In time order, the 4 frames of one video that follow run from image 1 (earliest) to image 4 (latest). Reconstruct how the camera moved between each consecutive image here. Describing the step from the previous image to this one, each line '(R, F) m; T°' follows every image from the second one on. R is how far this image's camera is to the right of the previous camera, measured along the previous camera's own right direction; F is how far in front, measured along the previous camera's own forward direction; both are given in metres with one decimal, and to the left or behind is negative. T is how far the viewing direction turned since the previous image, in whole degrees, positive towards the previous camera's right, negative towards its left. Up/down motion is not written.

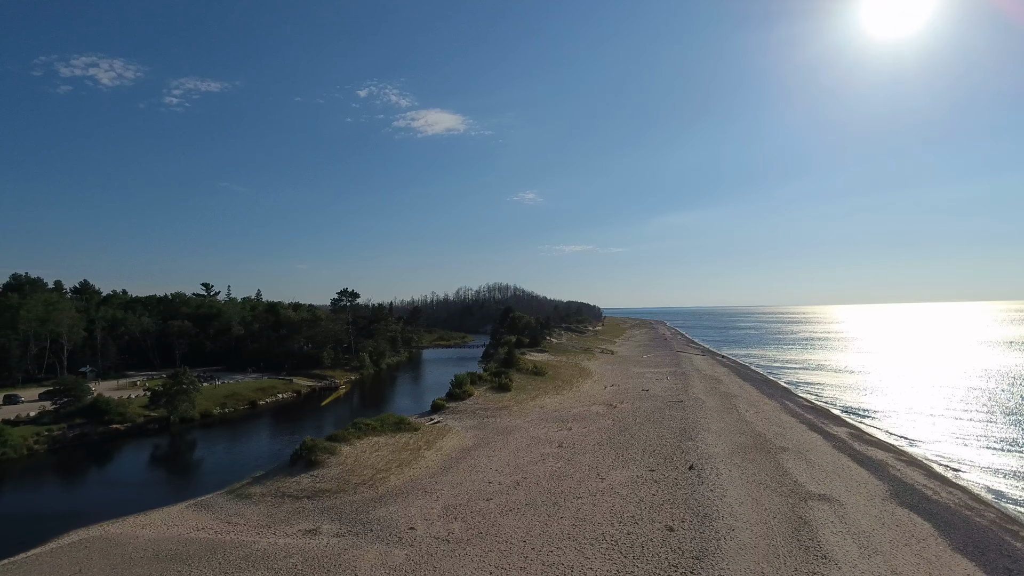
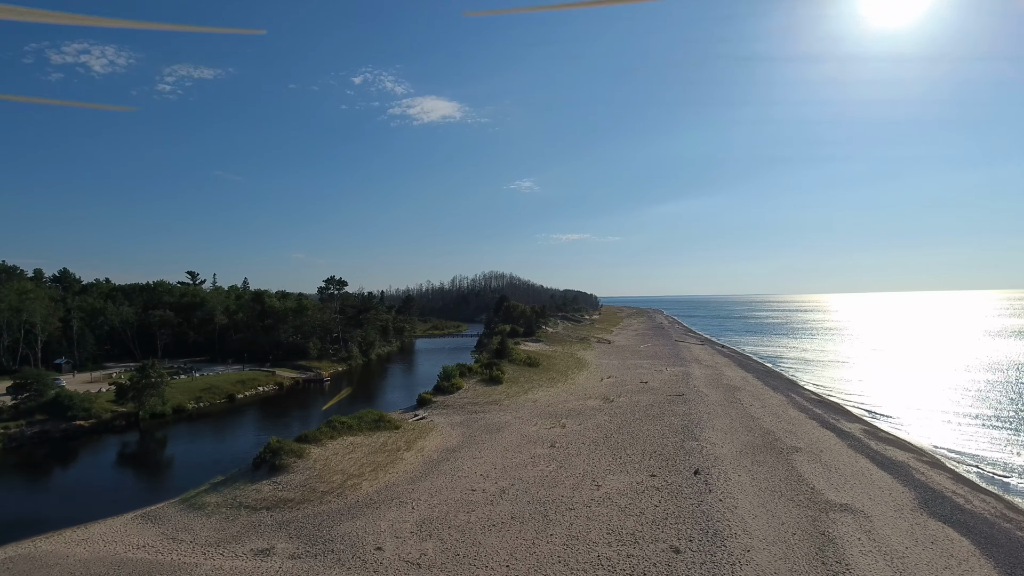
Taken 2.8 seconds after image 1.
(+0.4, +2.1) m; 0°
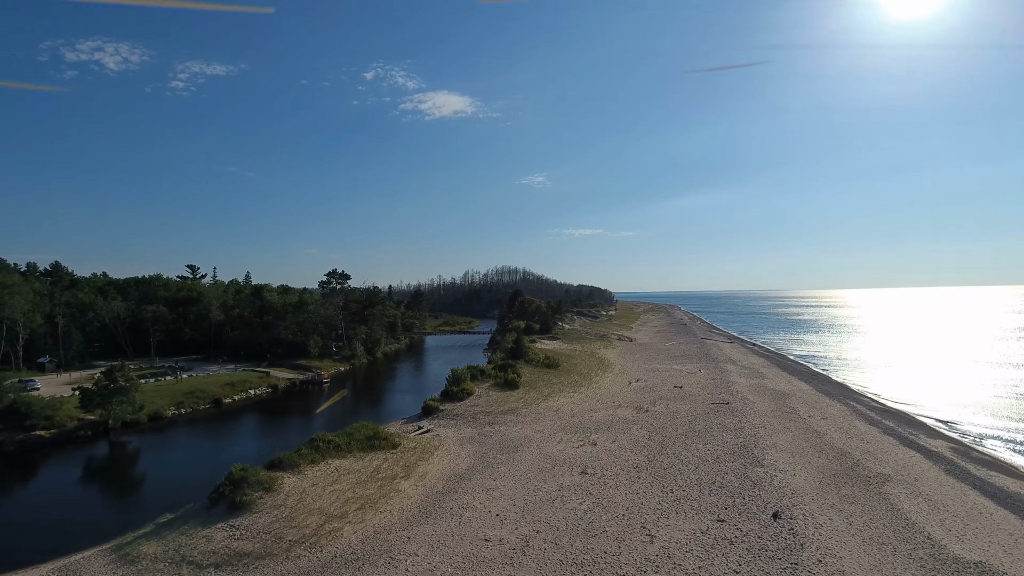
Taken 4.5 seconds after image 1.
(-0.3, +4.0) m; -1°
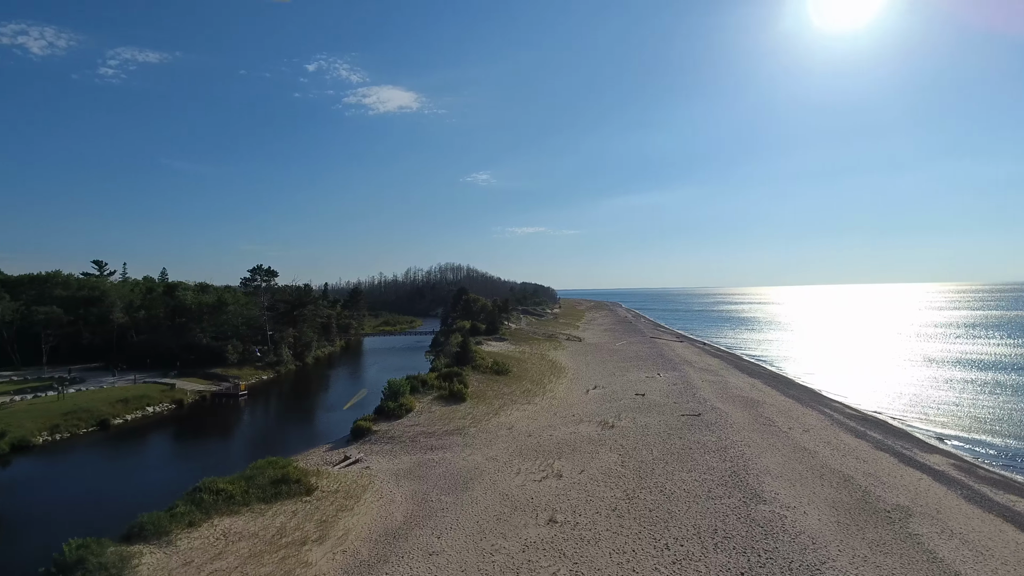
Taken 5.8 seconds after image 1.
(-0.1, +3.8) m; +6°
